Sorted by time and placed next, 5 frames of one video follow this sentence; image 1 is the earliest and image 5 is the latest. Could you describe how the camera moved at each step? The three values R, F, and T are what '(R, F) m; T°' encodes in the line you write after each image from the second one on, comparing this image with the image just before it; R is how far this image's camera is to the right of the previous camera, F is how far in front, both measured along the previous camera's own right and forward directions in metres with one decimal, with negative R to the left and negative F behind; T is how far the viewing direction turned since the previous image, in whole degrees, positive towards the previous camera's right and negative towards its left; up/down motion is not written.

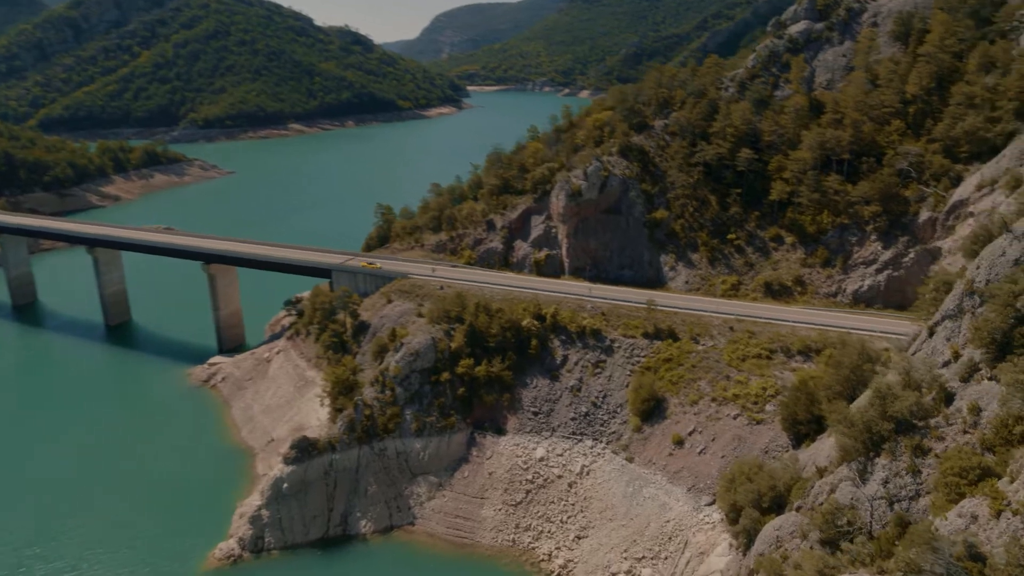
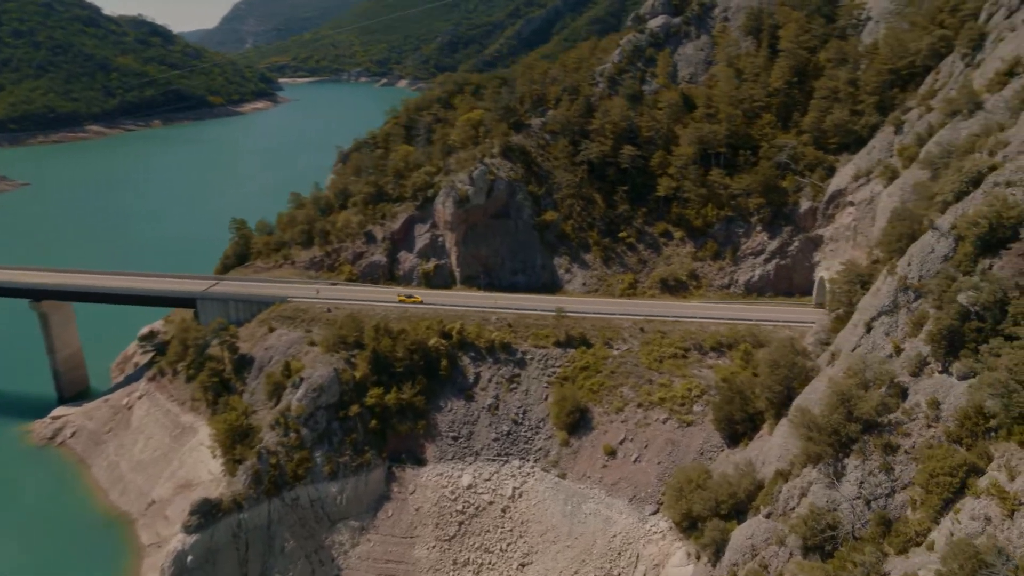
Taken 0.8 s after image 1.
(-3.9, +2.5) m; +13°
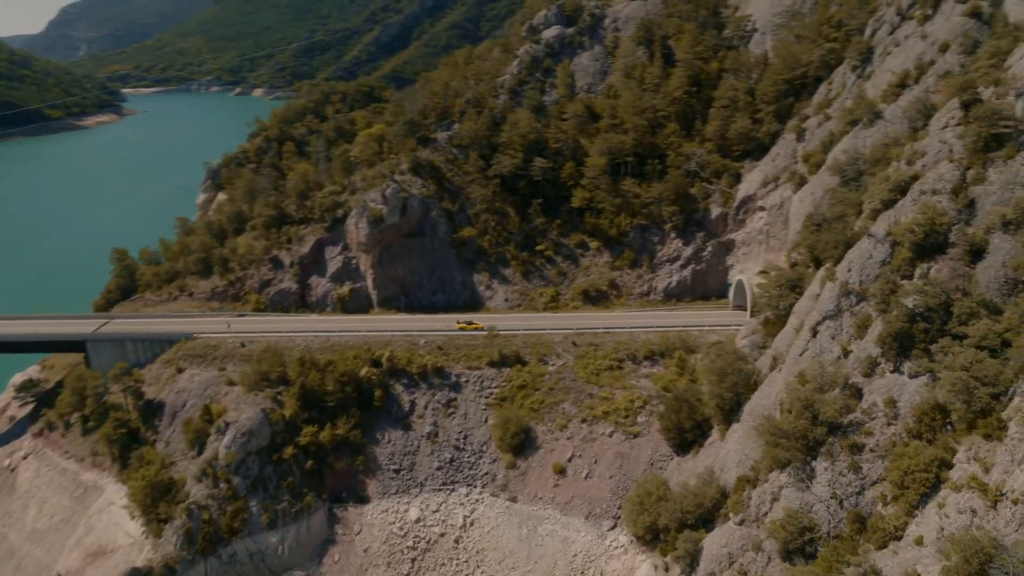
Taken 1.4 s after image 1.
(-3.3, +1.1) m; +10°
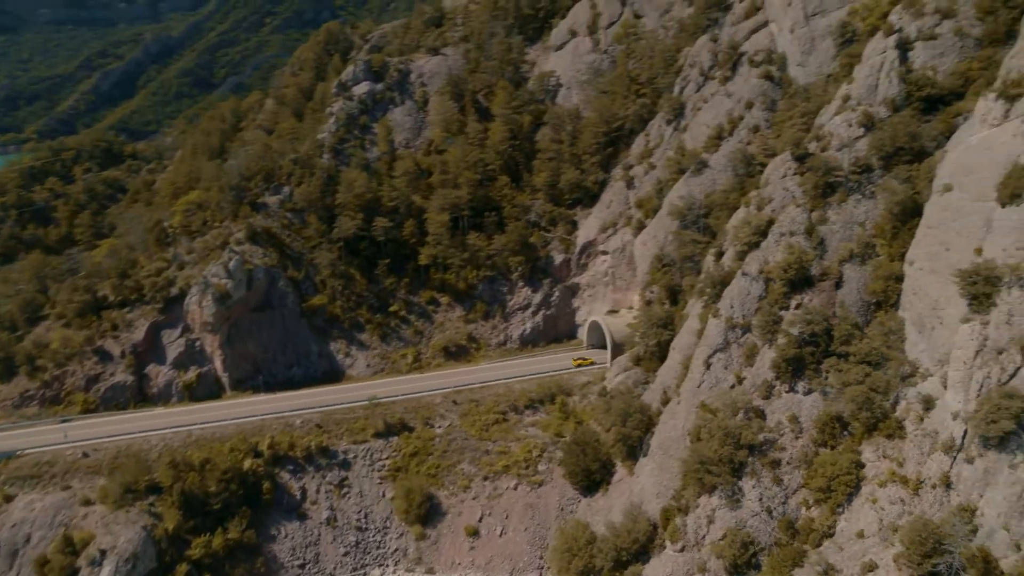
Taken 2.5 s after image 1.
(-6.6, +0.8) m; +19°
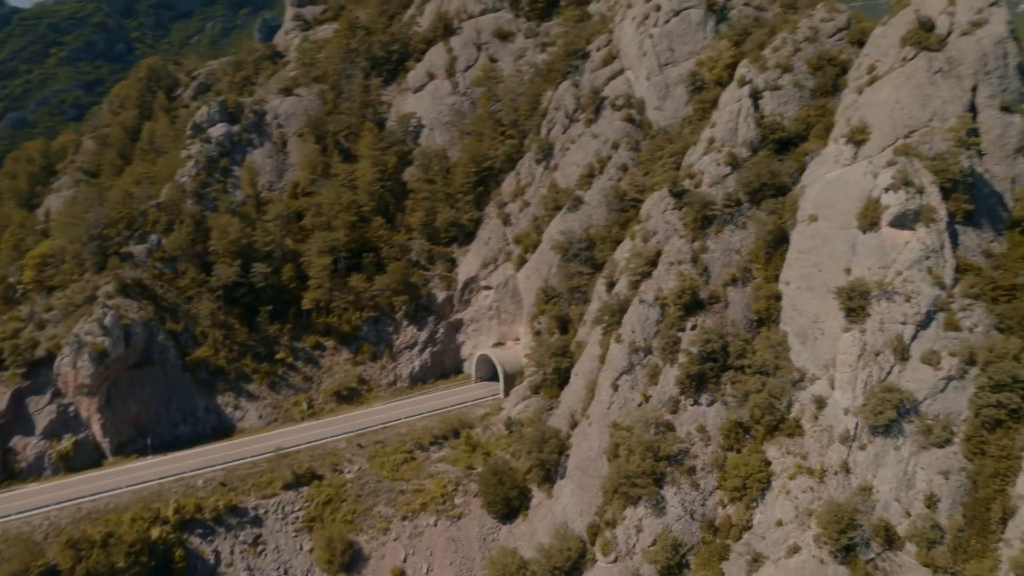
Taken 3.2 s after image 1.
(-4.7, -0.7) m; +14°
